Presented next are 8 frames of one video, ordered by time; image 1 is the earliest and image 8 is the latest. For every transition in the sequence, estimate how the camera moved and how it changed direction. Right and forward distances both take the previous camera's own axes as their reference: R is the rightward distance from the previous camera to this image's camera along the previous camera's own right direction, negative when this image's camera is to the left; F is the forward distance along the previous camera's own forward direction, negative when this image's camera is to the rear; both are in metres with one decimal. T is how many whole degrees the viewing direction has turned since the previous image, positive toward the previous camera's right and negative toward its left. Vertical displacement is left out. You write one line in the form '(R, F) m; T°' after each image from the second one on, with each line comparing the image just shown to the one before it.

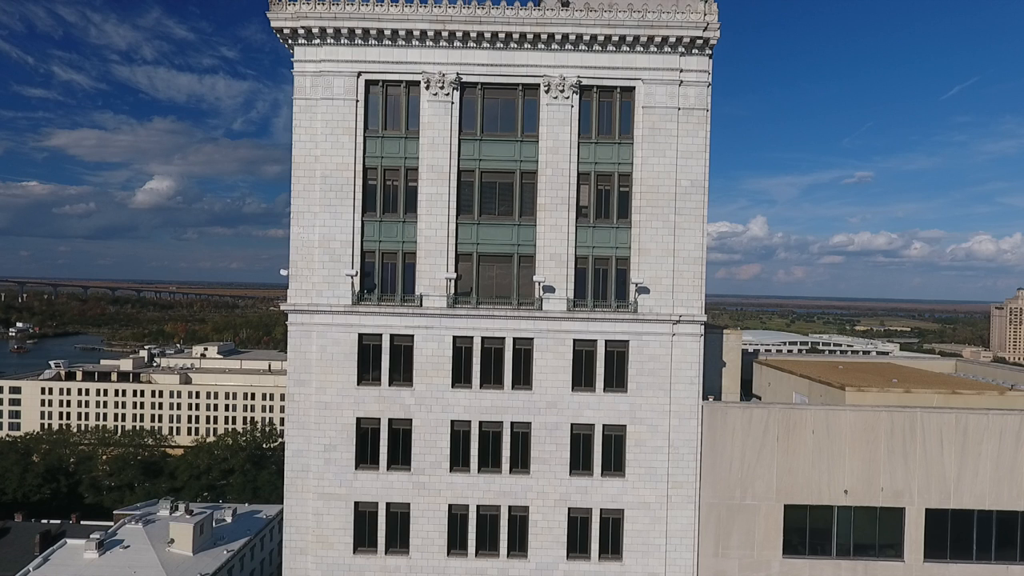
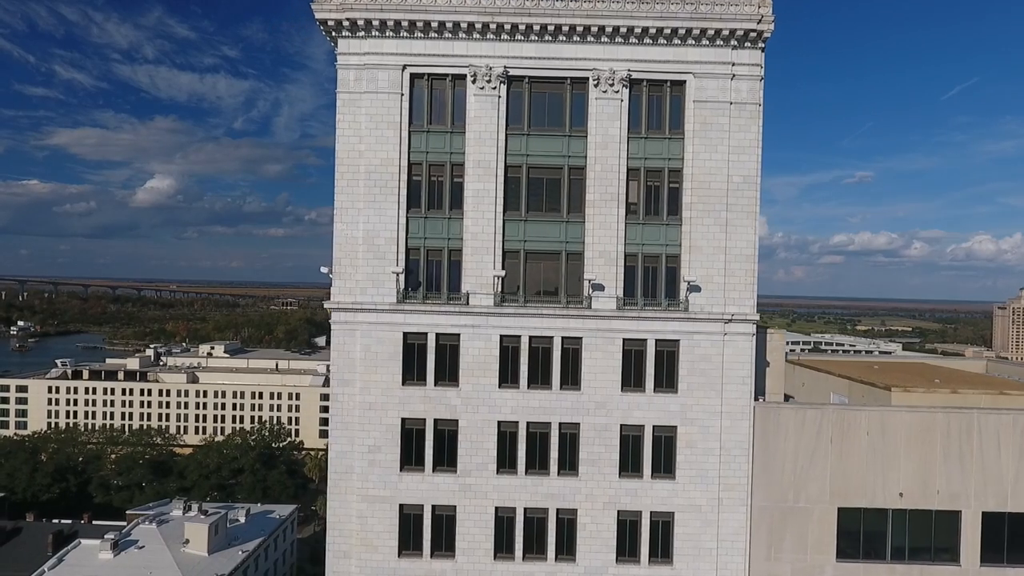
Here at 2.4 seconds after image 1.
(-1.7, +0.5) m; 0°
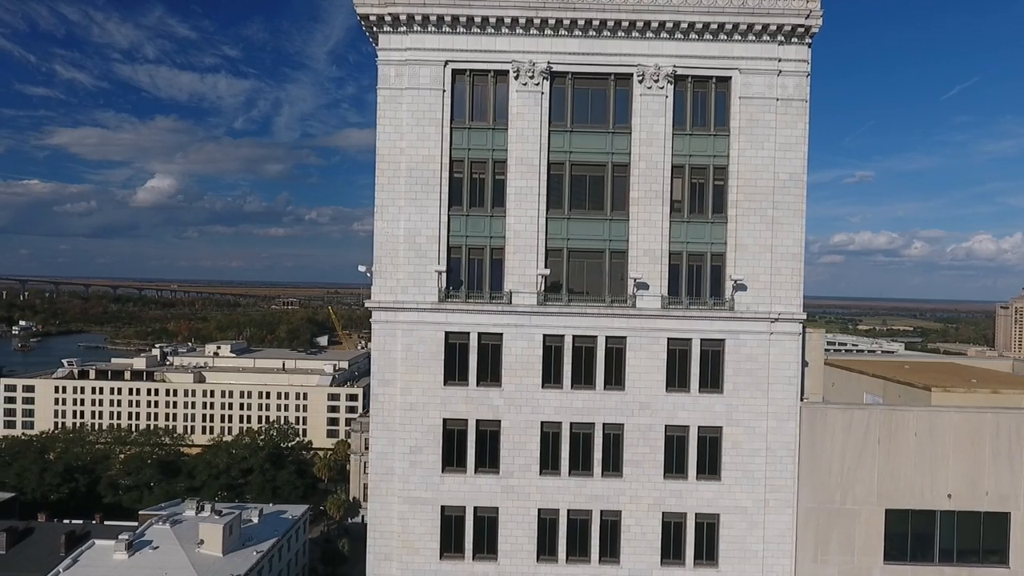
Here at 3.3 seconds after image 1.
(-1.5, +0.3) m; 0°
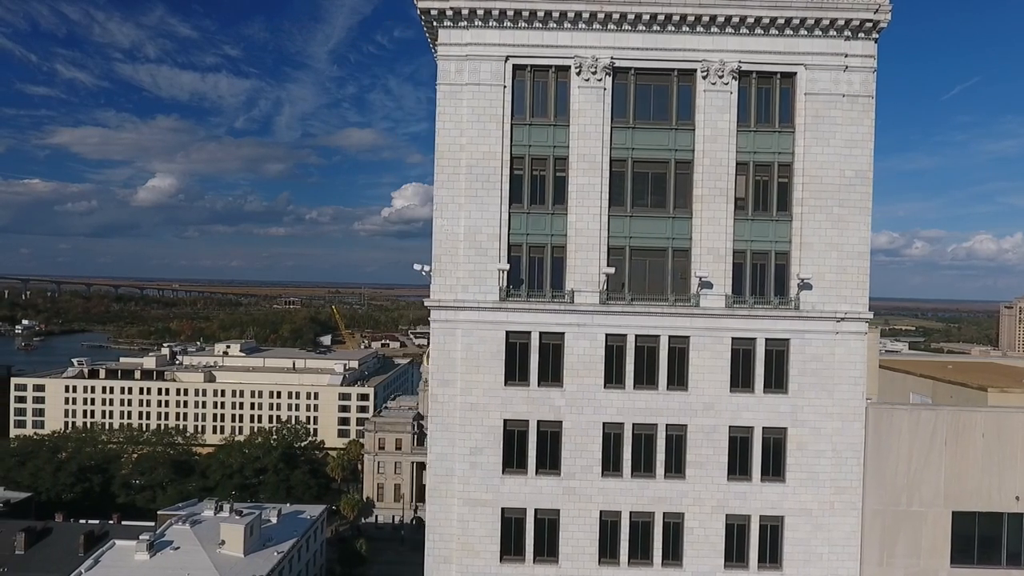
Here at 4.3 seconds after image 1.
(-2.1, +0.4) m; 0°
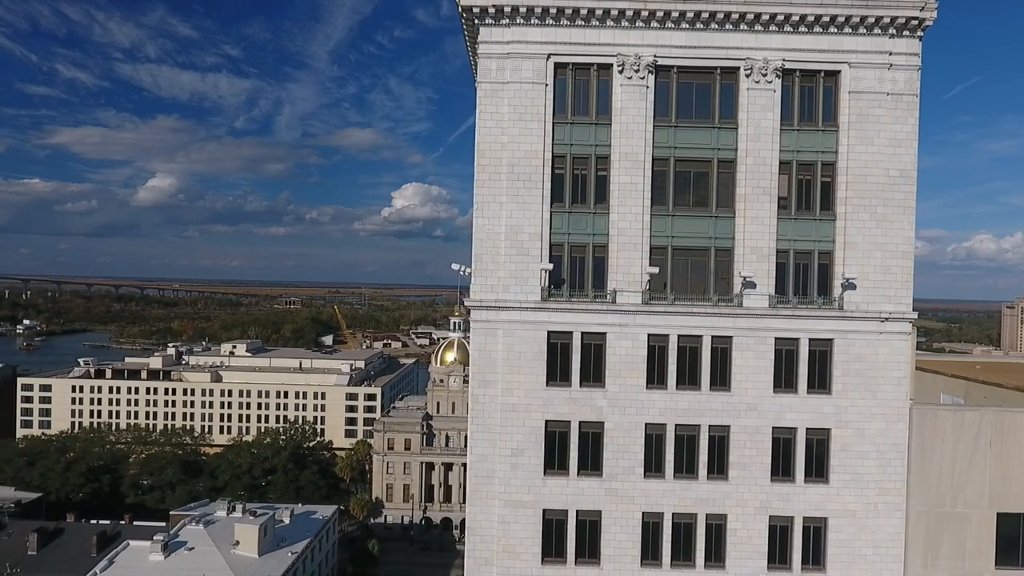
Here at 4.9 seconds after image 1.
(-1.4, +0.2) m; 0°
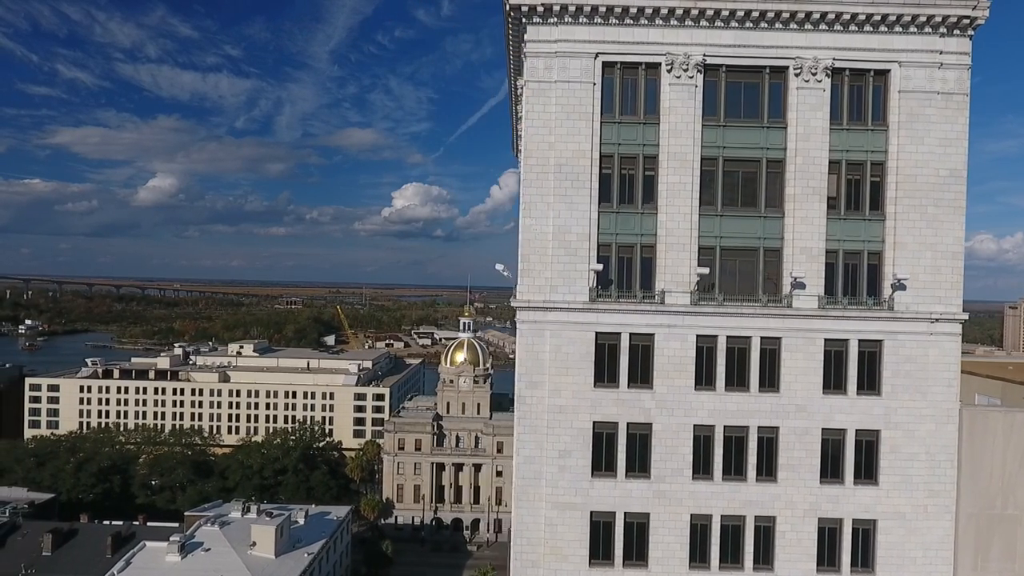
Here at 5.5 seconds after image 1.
(-1.6, +0.2) m; 0°
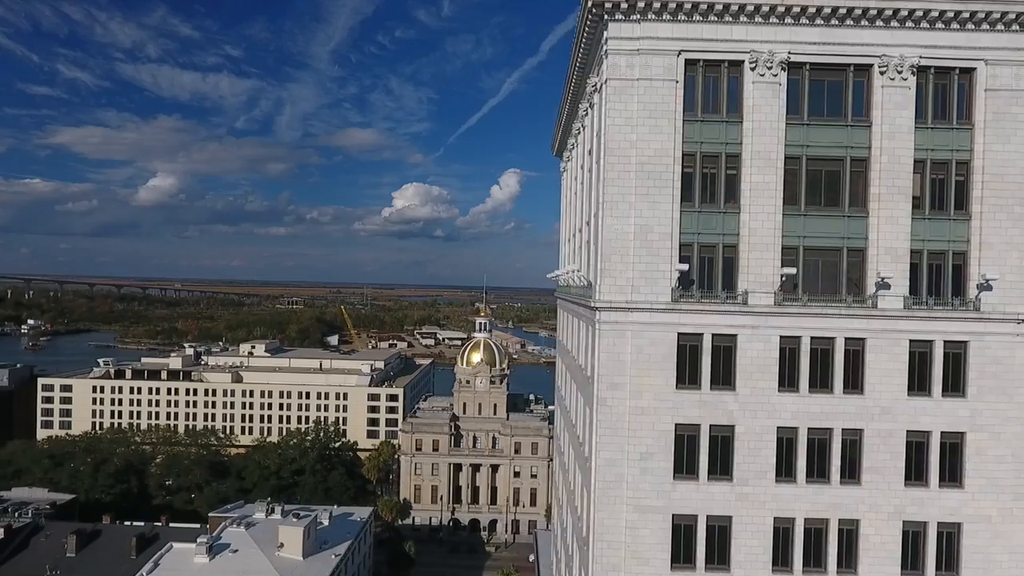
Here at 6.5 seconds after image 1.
(-2.8, +0.3) m; 0°
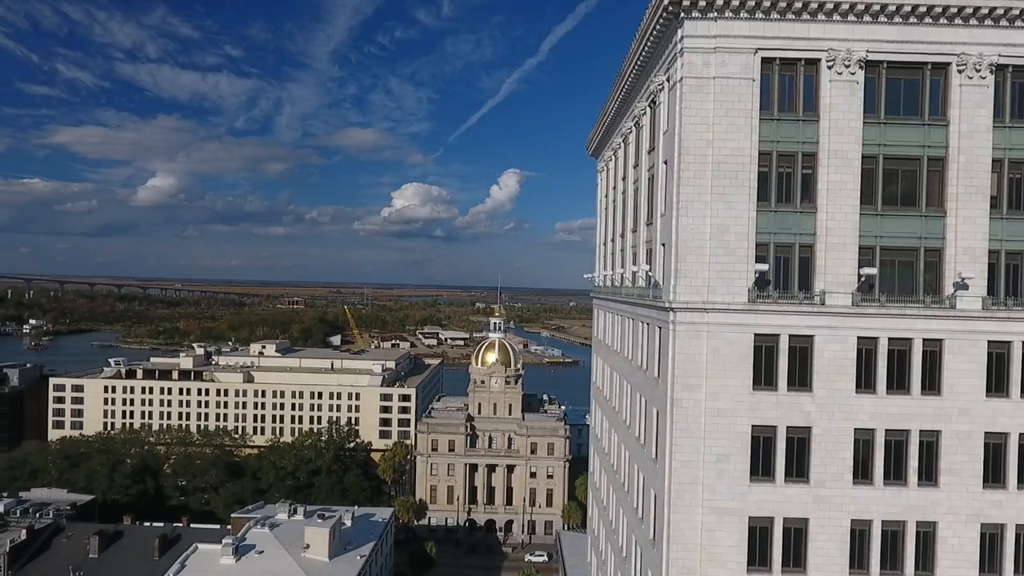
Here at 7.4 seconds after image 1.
(-2.5, +0.2) m; 0°
